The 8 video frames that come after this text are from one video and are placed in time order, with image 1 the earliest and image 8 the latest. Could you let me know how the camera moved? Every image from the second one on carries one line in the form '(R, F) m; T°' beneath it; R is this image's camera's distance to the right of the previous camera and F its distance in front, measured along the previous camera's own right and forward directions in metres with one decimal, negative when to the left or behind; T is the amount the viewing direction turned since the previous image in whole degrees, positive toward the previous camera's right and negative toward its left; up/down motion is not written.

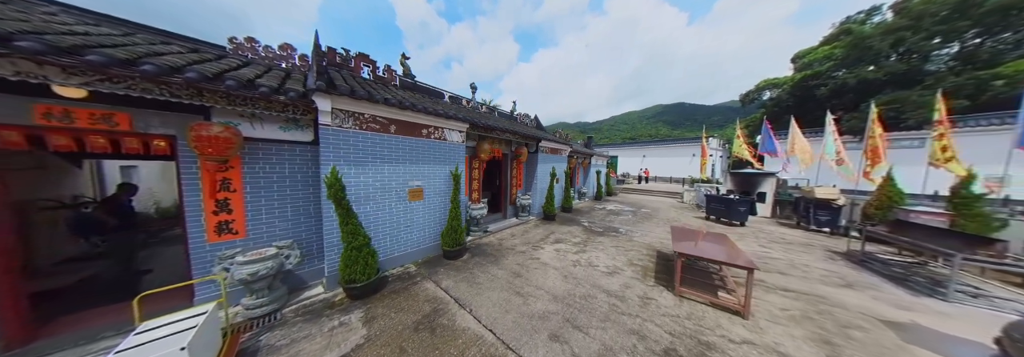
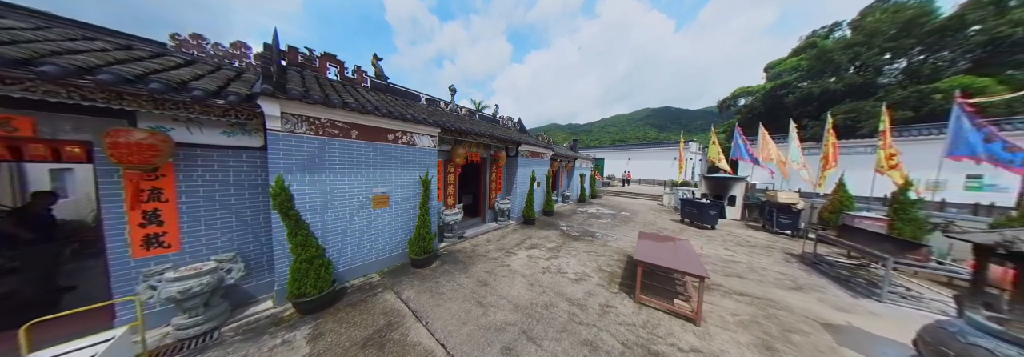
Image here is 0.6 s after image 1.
(+0.5, 0.0) m; +2°
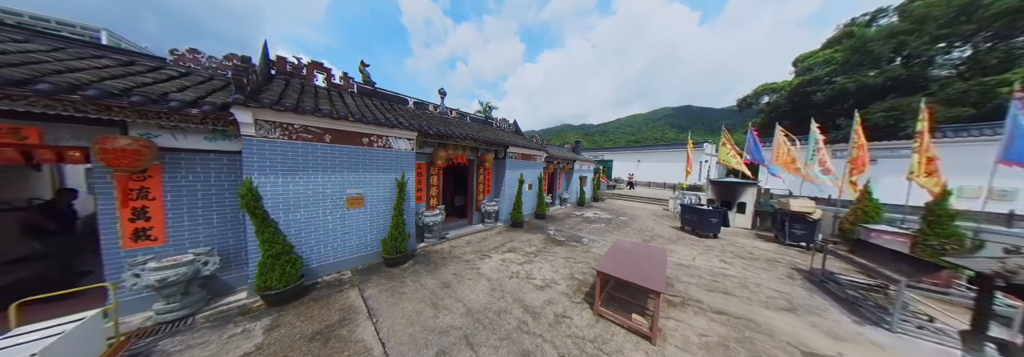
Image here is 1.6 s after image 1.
(+0.9, 0.0) m; -4°
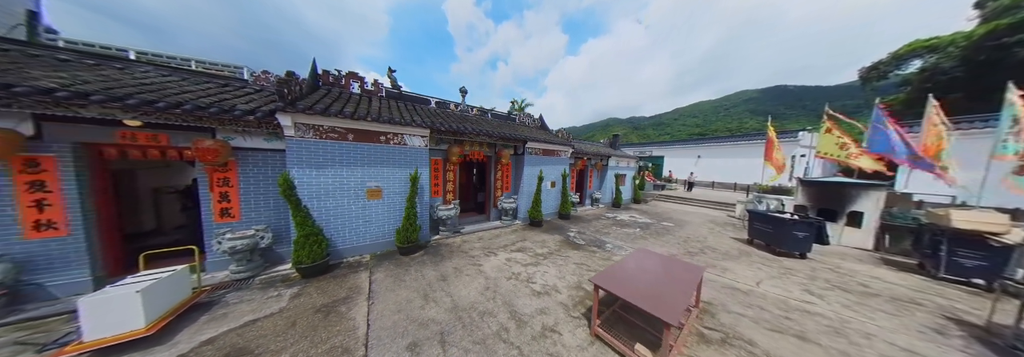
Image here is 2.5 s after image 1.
(+0.8, +0.3) m; -12°
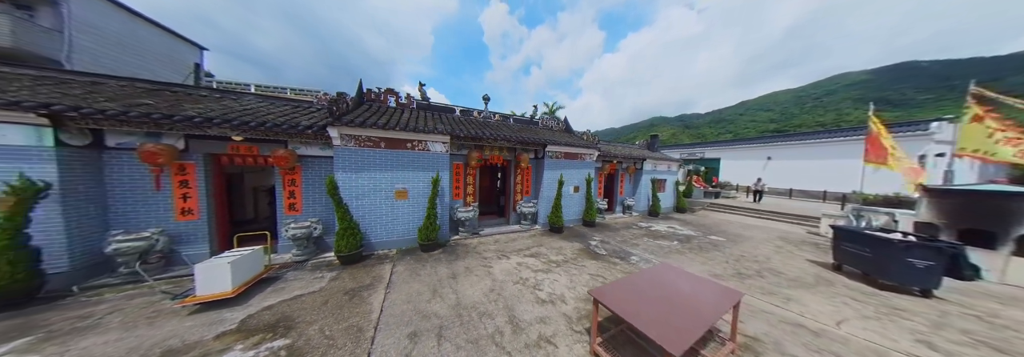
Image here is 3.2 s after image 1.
(+0.5, 0.0) m; -10°
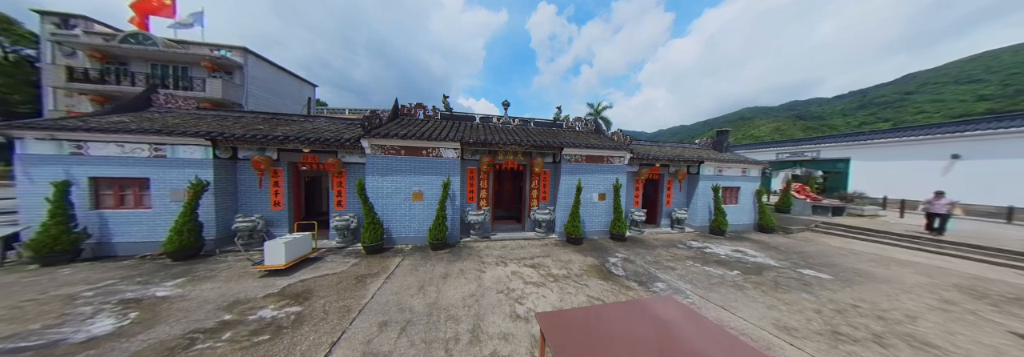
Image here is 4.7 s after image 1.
(+1.2, +0.3) m; -15°
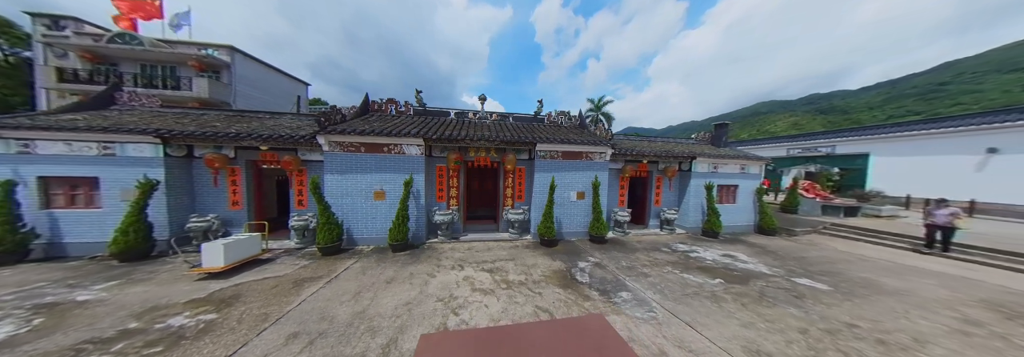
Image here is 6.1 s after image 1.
(+1.1, +0.4) m; -2°
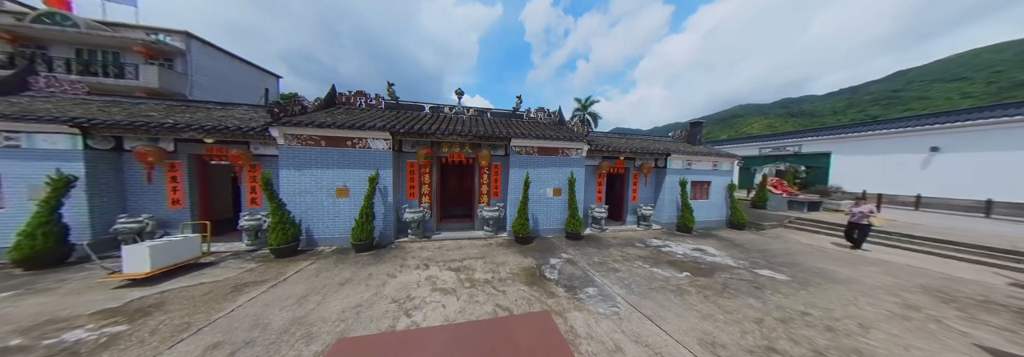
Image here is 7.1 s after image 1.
(+0.5, +0.2) m; +3°
